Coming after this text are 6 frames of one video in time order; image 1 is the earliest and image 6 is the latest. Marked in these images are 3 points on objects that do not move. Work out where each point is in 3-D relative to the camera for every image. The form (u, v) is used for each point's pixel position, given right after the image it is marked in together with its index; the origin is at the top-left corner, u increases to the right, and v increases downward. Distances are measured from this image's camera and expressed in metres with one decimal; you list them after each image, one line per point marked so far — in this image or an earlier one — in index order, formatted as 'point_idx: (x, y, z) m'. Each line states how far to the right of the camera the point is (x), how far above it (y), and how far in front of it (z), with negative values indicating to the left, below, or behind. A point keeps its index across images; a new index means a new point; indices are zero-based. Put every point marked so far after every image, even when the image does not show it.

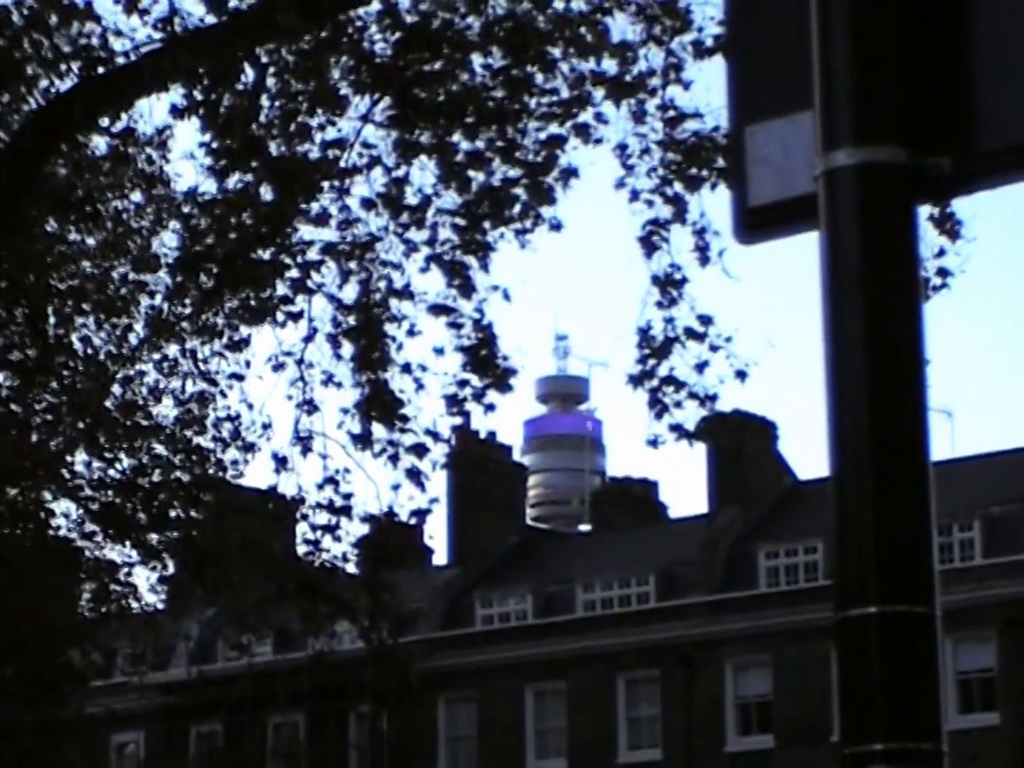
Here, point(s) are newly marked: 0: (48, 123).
0: (-2.3, +1.3, +9.7) m
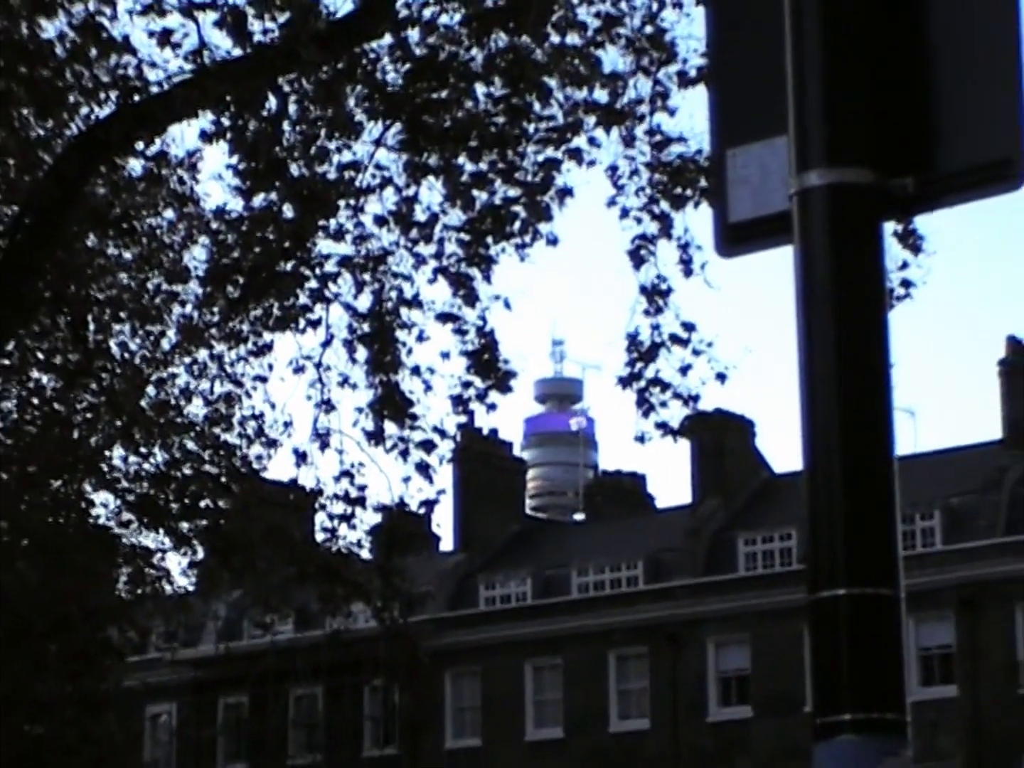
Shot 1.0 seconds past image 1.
0: (-2.3, +1.3, +10.7) m
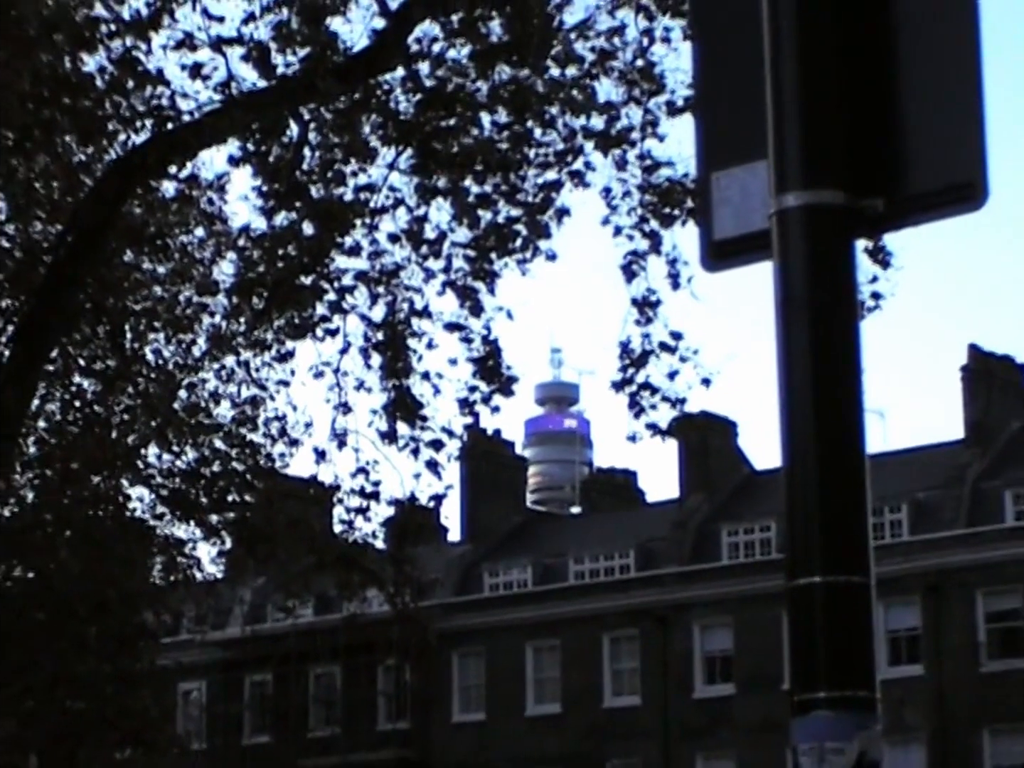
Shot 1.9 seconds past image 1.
0: (-2.3, +1.3, +11.7) m
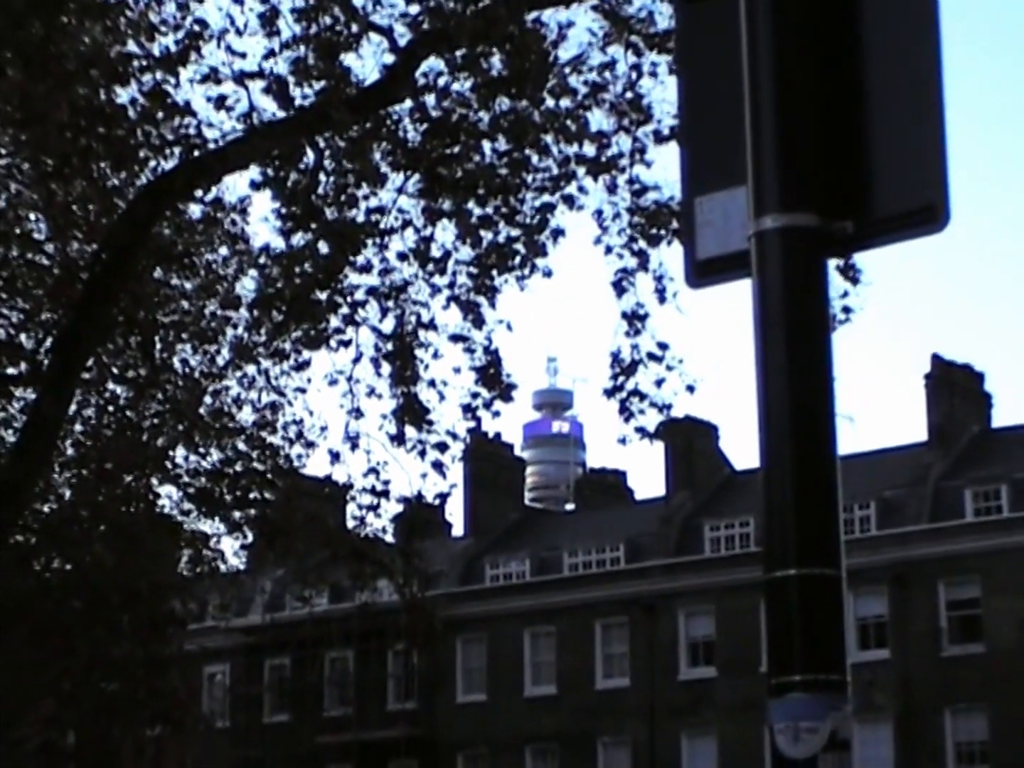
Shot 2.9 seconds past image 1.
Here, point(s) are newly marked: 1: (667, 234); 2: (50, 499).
0: (-2.3, +1.2, +12.7) m
1: (+1.0, +1.0, +13.0) m
2: (-3.3, -0.8, +14.1) m
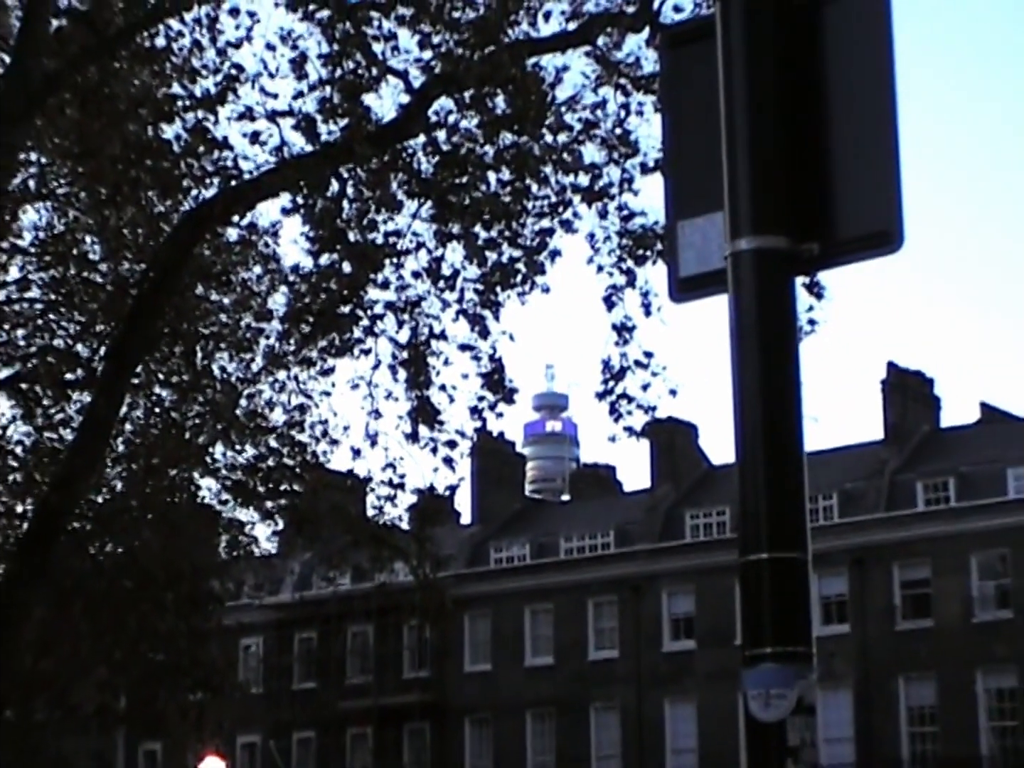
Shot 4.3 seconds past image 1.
0: (-2.3, +1.2, +14.3) m
1: (+1.1, +1.0, +14.6) m
2: (-3.3, -0.9, +15.7) m
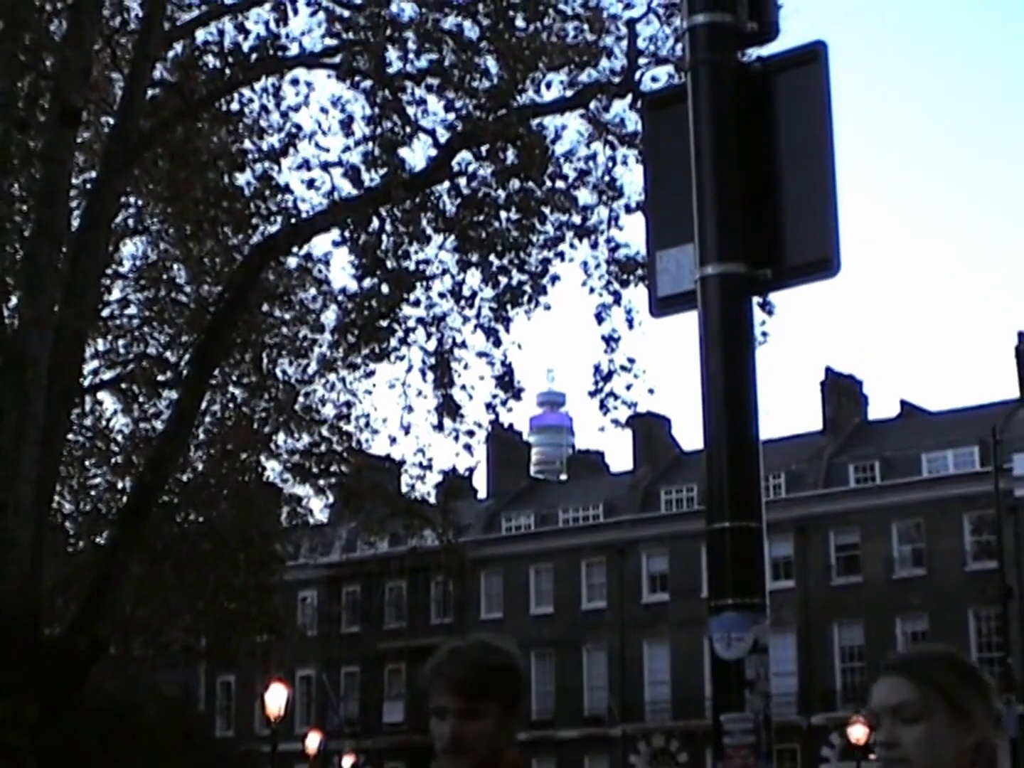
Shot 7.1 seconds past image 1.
0: (-2.2, +1.2, +17.7) m
1: (+1.1, +1.0, +17.9) m
2: (-3.2, -0.9, +19.1) m
